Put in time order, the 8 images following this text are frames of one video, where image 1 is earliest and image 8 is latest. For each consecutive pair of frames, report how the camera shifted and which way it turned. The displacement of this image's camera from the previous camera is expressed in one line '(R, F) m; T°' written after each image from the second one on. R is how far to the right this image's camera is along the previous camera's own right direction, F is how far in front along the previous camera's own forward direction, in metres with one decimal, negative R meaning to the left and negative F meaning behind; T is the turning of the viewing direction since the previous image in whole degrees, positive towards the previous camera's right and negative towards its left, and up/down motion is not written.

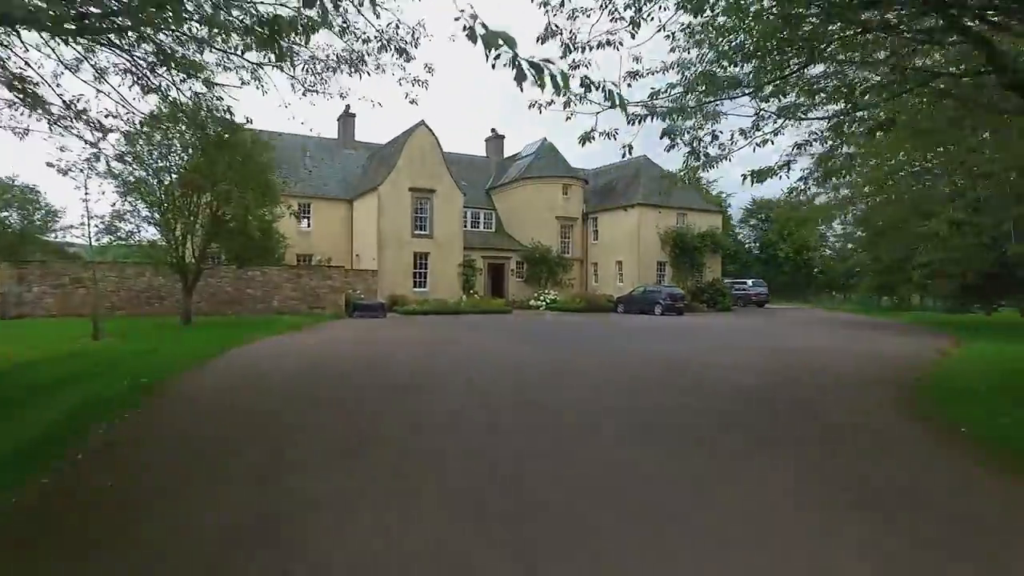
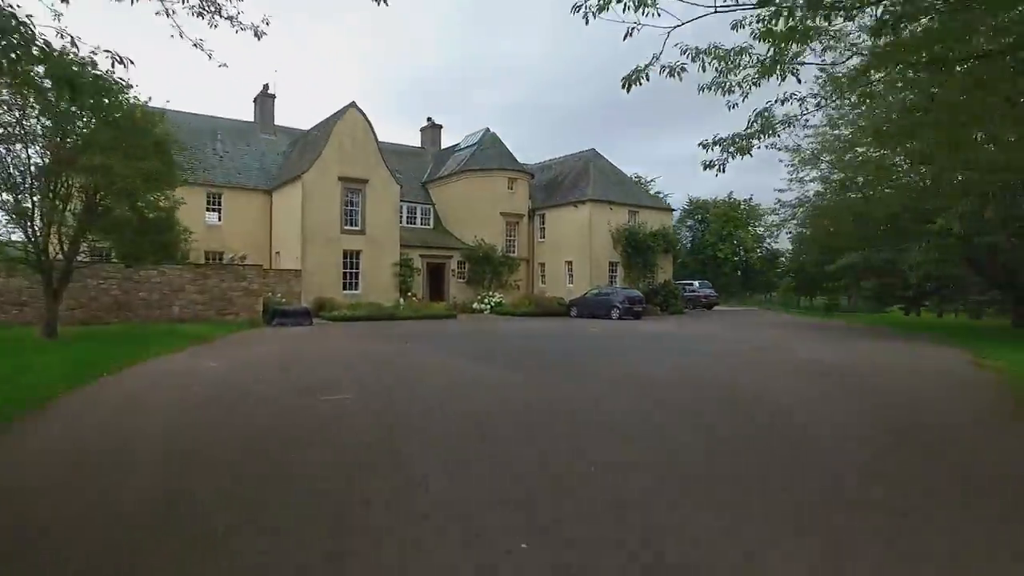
(-0.7, +2.6) m; +7°
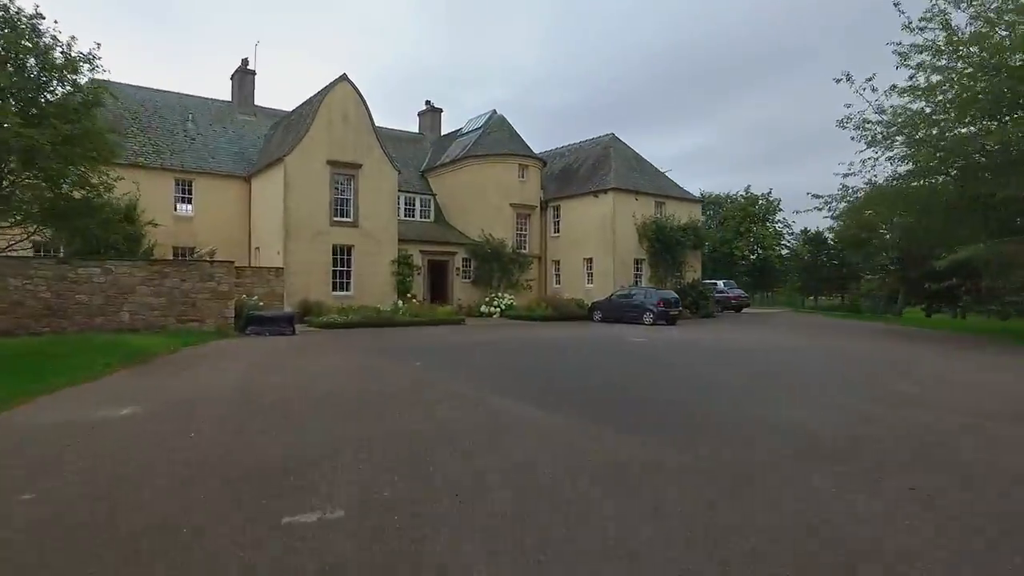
(-0.8, +3.3) m; +1°
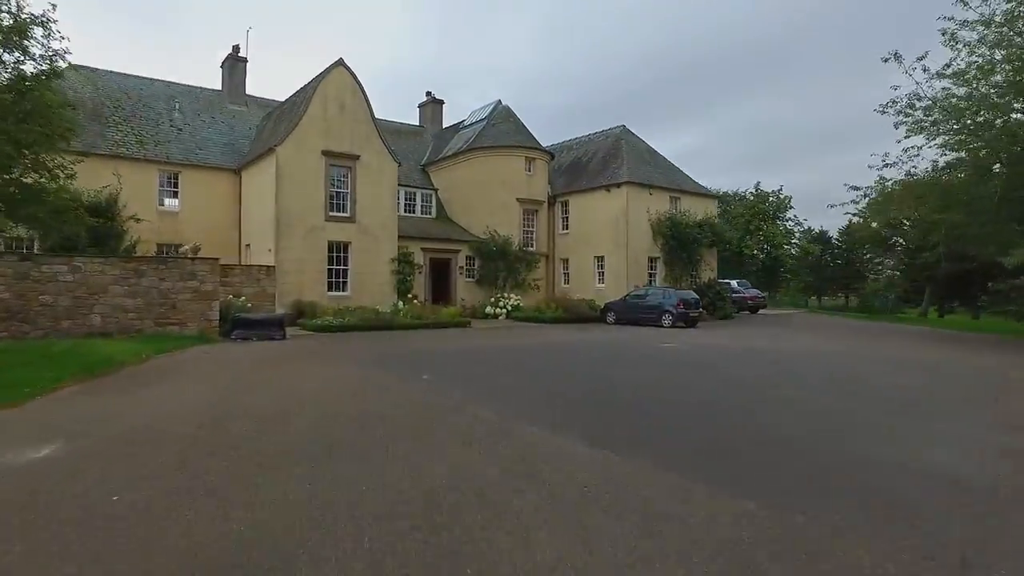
(-0.3, +1.4) m; 0°
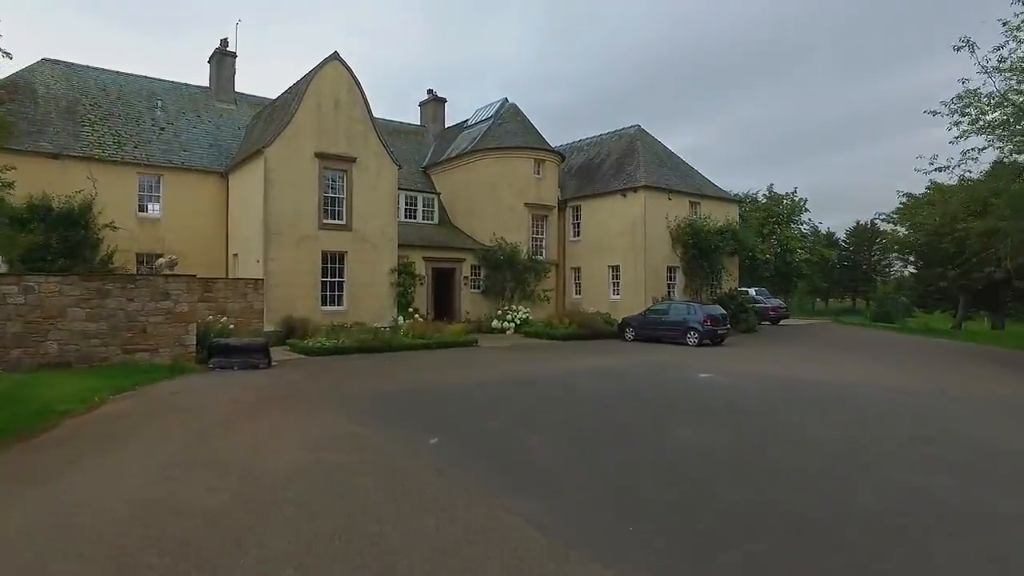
(-0.3, +1.7) m; 0°
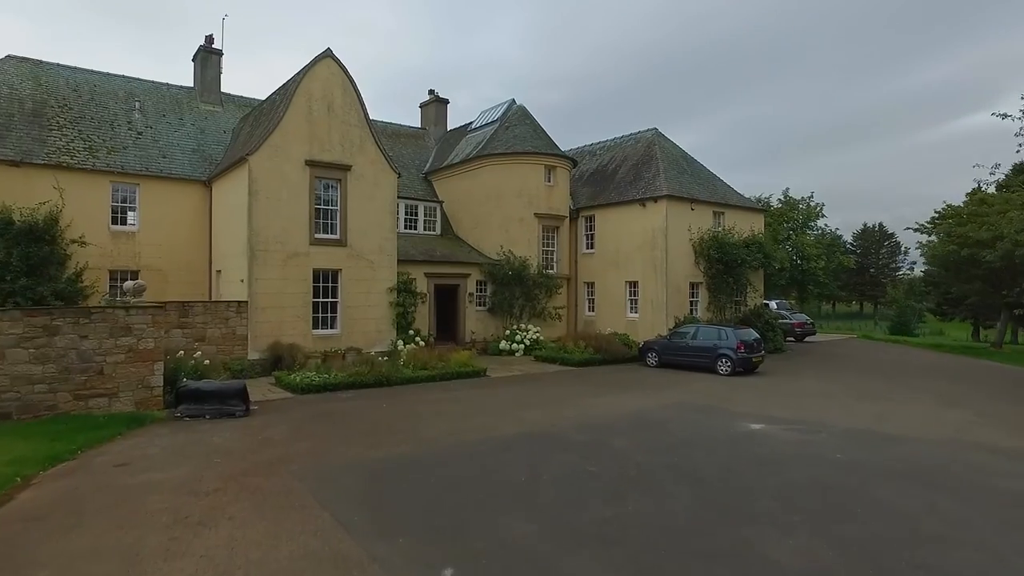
(-0.3, +1.8) m; 0°
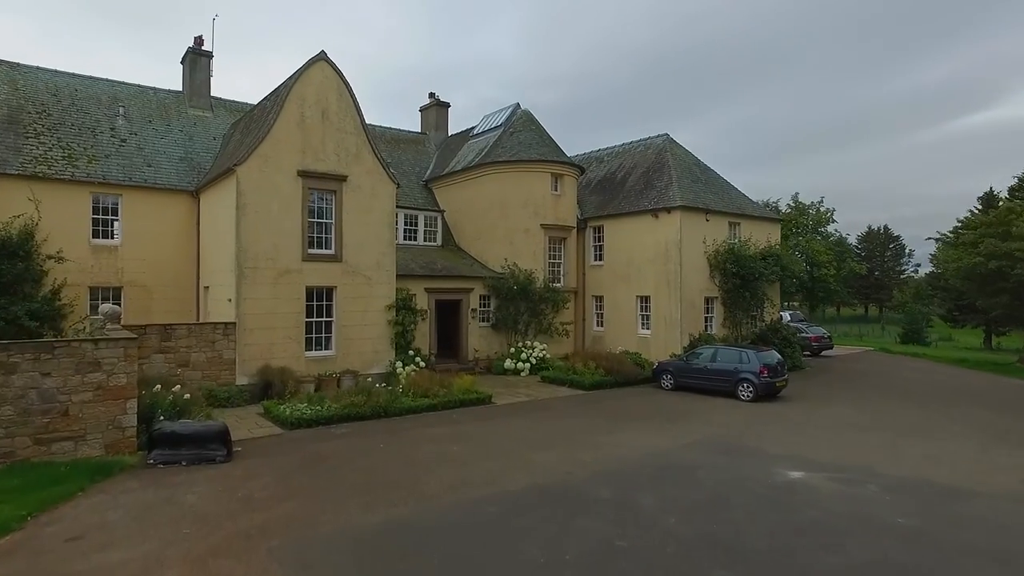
(-0.2, +1.1) m; 0°
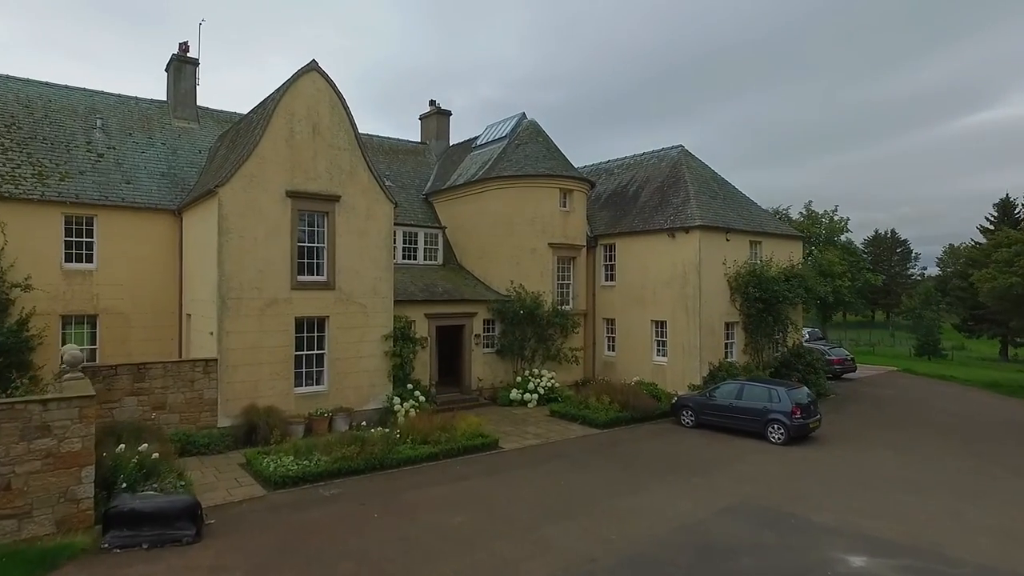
(-0.2, +1.3) m; 0°
